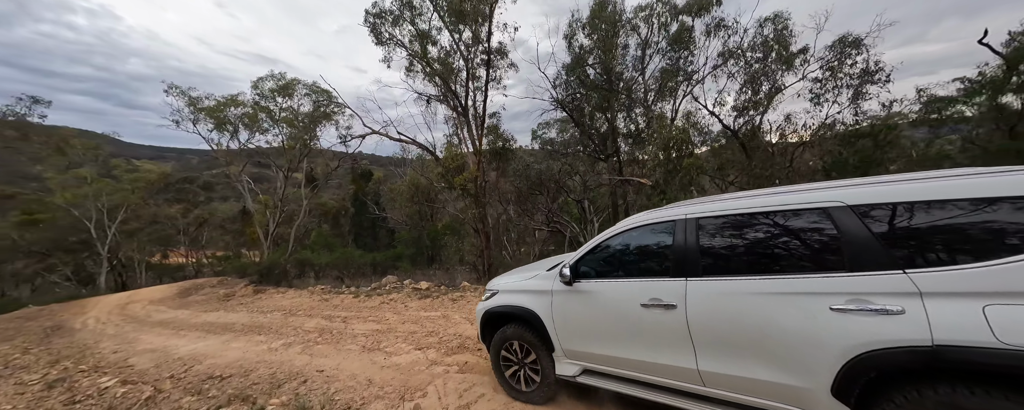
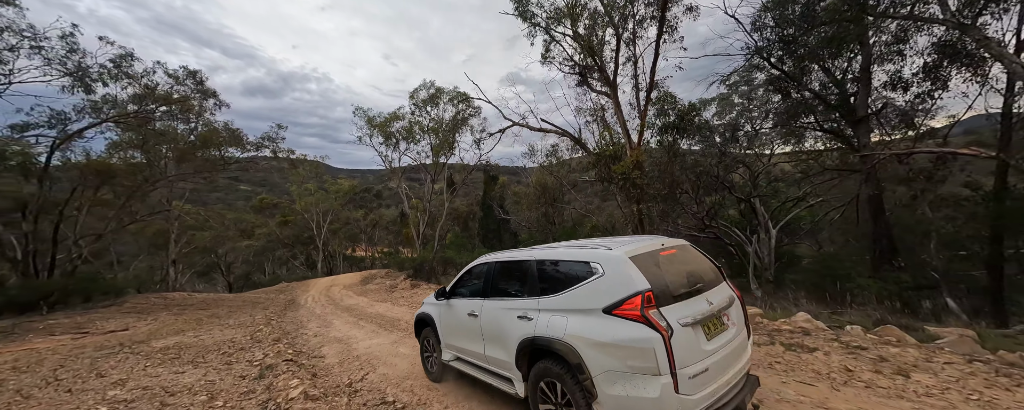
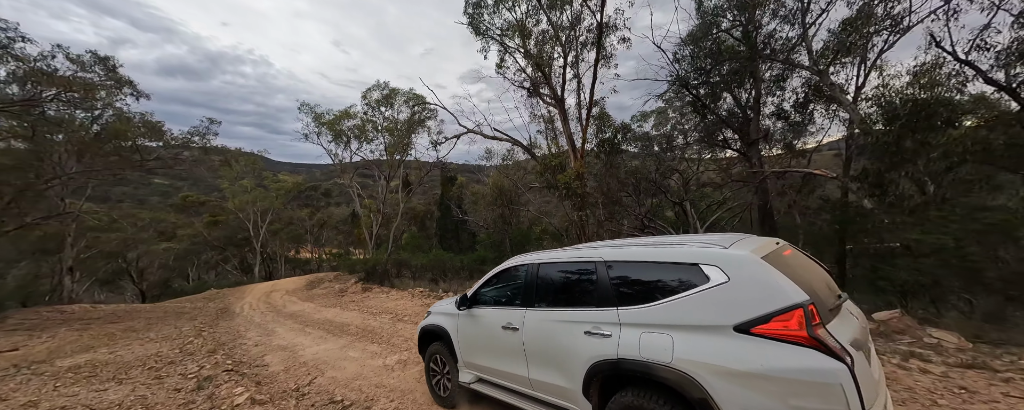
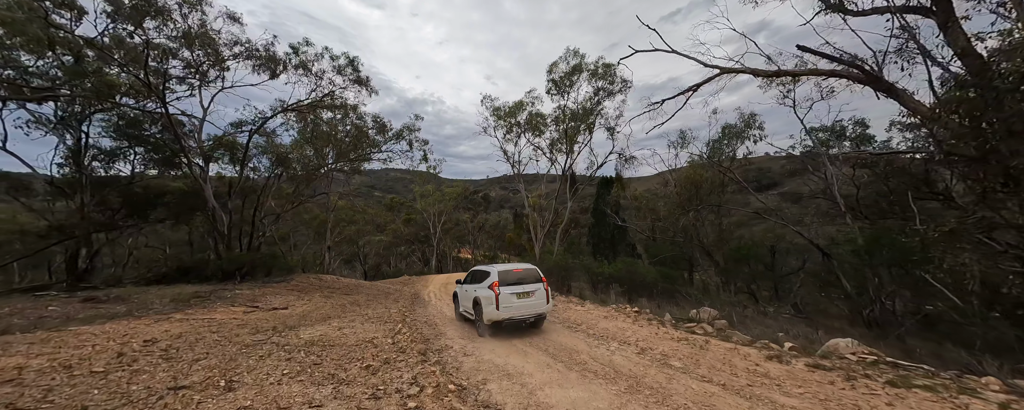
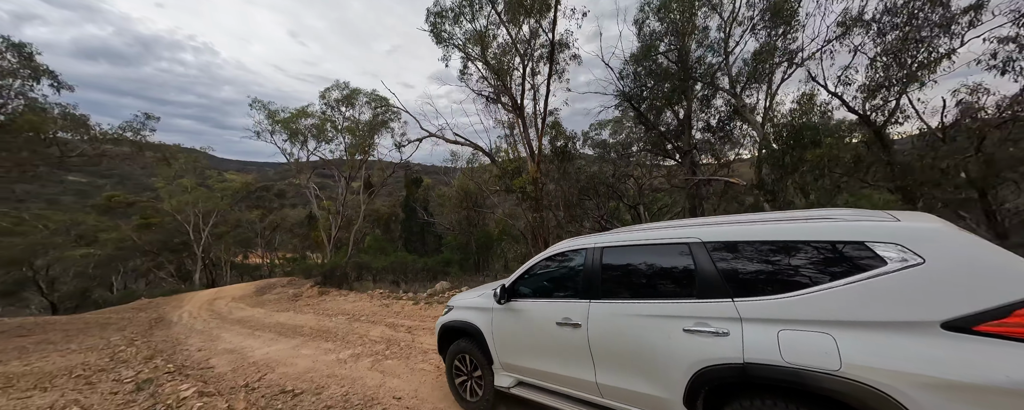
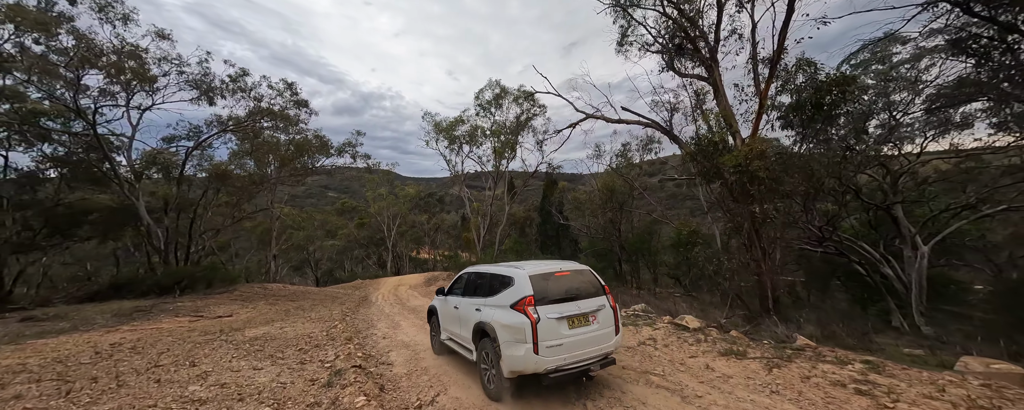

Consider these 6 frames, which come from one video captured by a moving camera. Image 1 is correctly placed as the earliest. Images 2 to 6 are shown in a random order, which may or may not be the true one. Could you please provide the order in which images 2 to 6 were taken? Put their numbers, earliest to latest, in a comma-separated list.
5, 3, 2, 6, 4
